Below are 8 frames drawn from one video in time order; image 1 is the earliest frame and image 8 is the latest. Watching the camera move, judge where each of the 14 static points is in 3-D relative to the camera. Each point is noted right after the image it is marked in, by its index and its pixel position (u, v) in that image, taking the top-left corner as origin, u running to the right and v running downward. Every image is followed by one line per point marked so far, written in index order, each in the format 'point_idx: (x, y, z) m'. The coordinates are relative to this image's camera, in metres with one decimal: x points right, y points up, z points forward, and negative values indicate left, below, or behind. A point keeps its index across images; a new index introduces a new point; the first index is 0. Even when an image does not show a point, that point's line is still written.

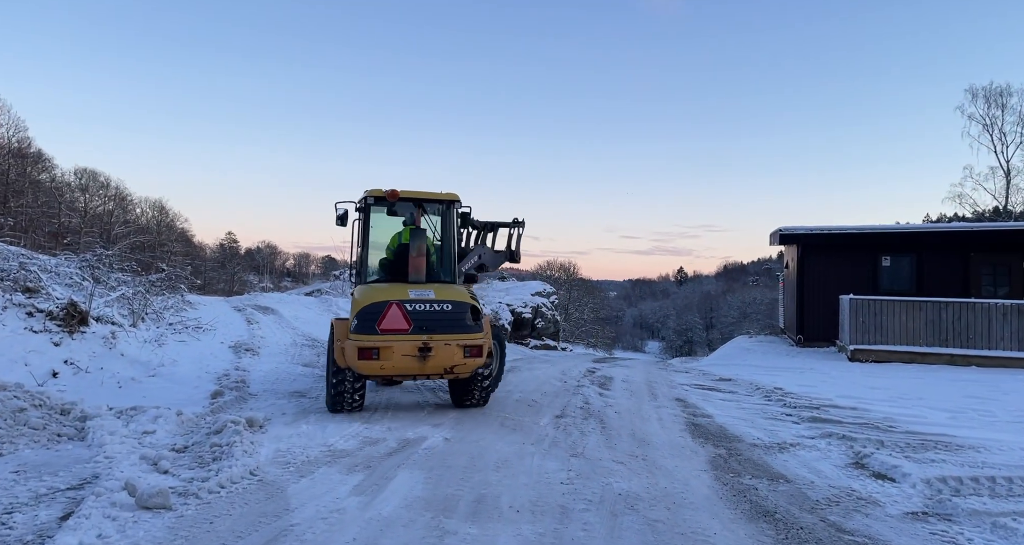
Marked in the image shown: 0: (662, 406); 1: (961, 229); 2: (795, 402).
0: (+1.7, -1.6, +8.7) m
1: (+9.4, +0.9, +15.8) m
2: (+3.7, -1.7, +9.6) m
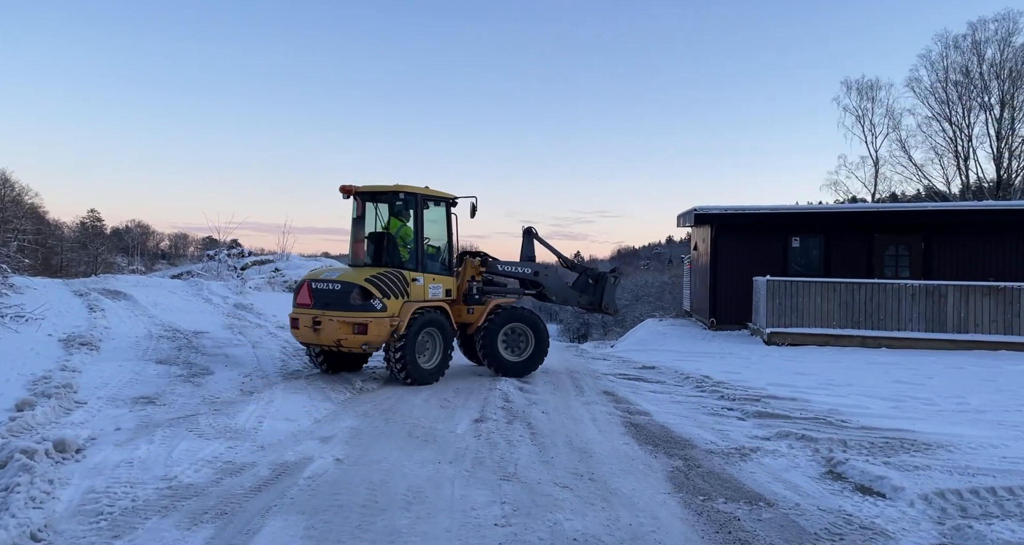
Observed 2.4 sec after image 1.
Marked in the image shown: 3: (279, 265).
0: (+0.8, -1.3, +7.5) m
1: (+7.4, +1.3, +15.5) m
2: (+2.6, -1.4, +8.7) m
3: (-6.3, +0.2, +19.1) m
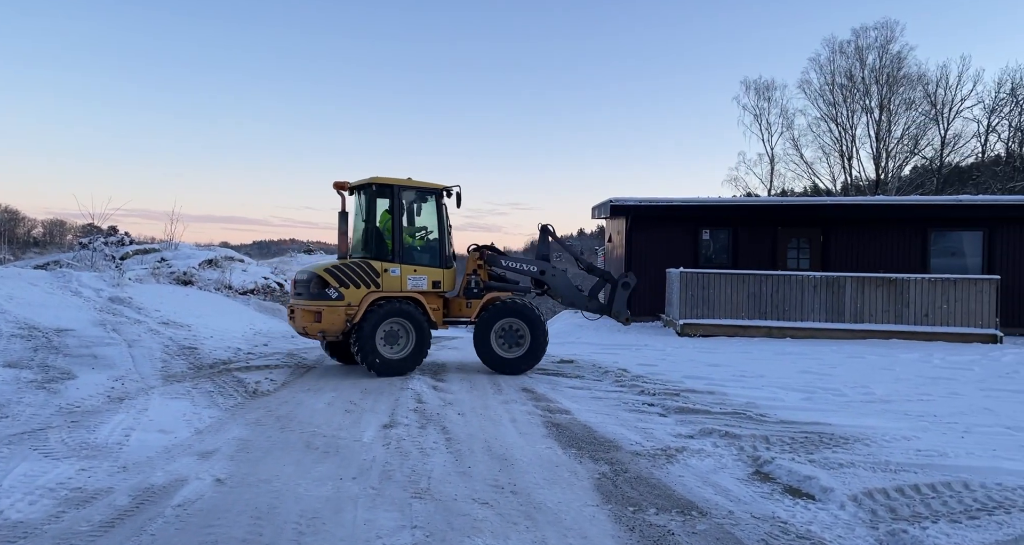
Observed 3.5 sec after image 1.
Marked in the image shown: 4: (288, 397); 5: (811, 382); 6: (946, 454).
0: (0.0, -1.2, +7.1) m
1: (+5.5, +1.5, +15.8) m
2: (+1.6, -1.3, +8.4) m
3: (-8.4, +0.4, +17.7) m
4: (-2.0, -1.1, +6.5) m
5: (+4.0, -1.5, +9.9) m
6: (+3.6, -1.5, +6.2) m
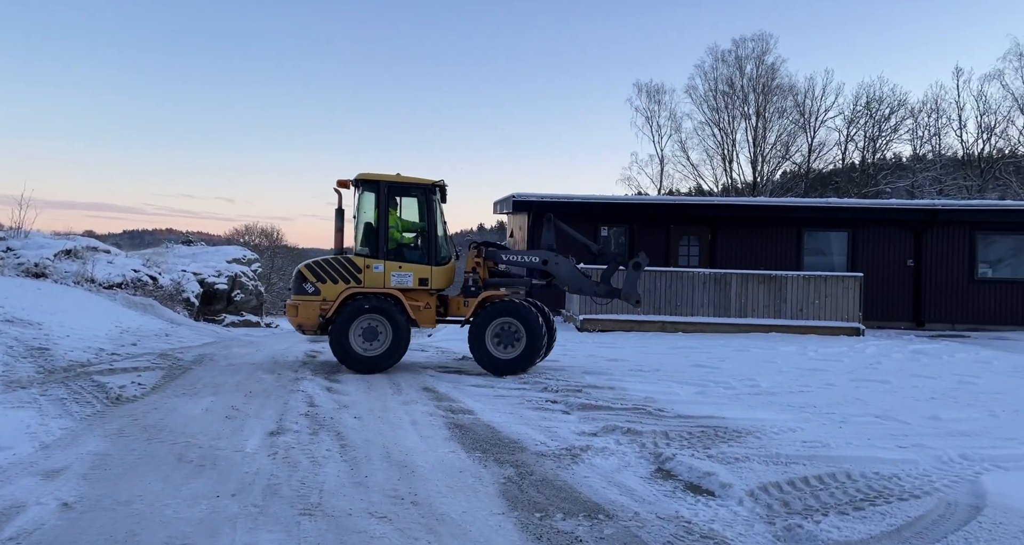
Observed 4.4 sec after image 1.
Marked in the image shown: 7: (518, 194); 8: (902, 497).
0: (-1.0, -1.2, +6.7) m
1: (+3.4, +1.5, +16.2) m
2: (+0.5, -1.3, +8.3) m
3: (-10.8, +0.6, +16.1) m
4: (-2.9, -1.1, +5.9) m
5: (+2.6, -1.4, +10.1) m
6: (+2.8, -1.5, +6.4) m
7: (+0.1, +1.7, +15.9) m
8: (+2.7, -1.6, +5.1) m
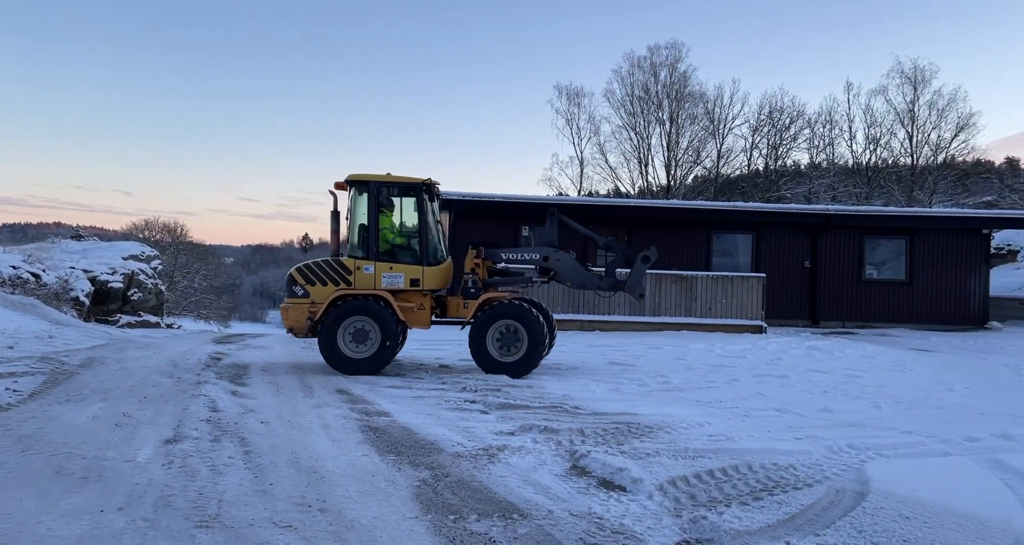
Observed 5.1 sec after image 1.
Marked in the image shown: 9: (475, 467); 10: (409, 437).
0: (-1.7, -1.2, +6.6) m
1: (+1.6, +1.6, +16.4) m
2: (-0.5, -1.3, +8.4) m
3: (-12.4, +0.6, +14.9) m
4: (-3.5, -1.1, +5.7) m
5: (+1.5, -1.4, +10.4) m
6: (+2.0, -1.5, +6.7) m
7: (-1.6, +1.7, +15.9) m
8: (+2.1, -1.6, +5.4) m
9: (-0.3, -1.4, +5.1) m
10: (-0.8, -1.3, +5.6) m
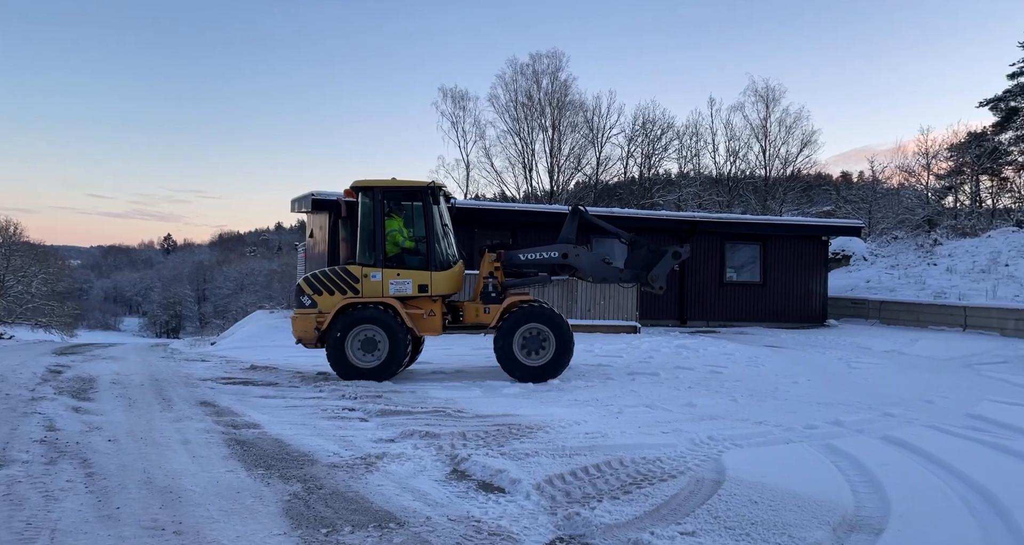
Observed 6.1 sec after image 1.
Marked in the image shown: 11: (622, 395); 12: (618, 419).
0: (-2.8, -1.2, +6.3) m
1: (-1.0, +1.5, +16.5) m
2: (-1.8, -1.3, +8.2) m
3: (-14.6, +0.5, +12.9) m
4: (-4.4, -1.1, +5.0) m
5: (-0.1, -1.5, +10.5) m
6: (+0.9, -1.5, +6.9) m
7: (-4.1, +1.6, +15.4) m
8: (+1.2, -1.6, +5.6) m
9: (-1.1, -1.4, +4.9) m
10: (-1.7, -1.3, +5.4) m
11: (+1.4, -1.5, +8.9) m
12: (+1.1, -1.5, +7.6) m
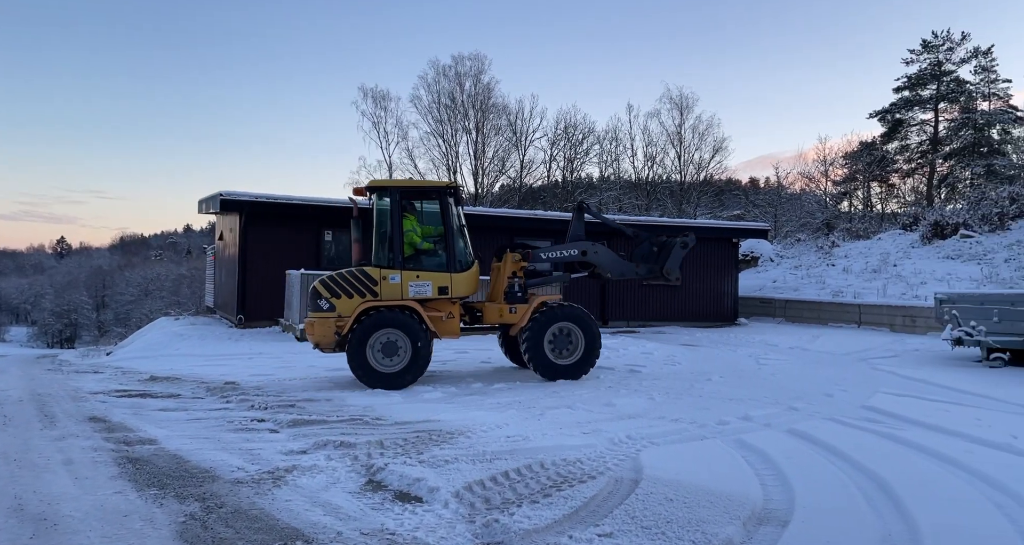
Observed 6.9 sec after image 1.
0: (-3.5, -1.3, +5.8) m
1: (-2.8, +1.4, +16.2) m
2: (-2.7, -1.4, +7.8) m
3: (-16.0, +0.3, +11.2) m
4: (-4.9, -1.2, +4.4) m
5: (-1.3, -1.5, +10.3) m
6: (+0.2, -1.6, +6.8) m
7: (-5.7, +1.6, +14.8) m
8: (+0.5, -1.6, +5.6) m
9: (-1.6, -1.4, +4.7) m
10: (-2.3, -1.3, +5.1) m
11: (+0.4, -1.5, +8.9) m
12: (+0.3, -1.5, +7.6) m
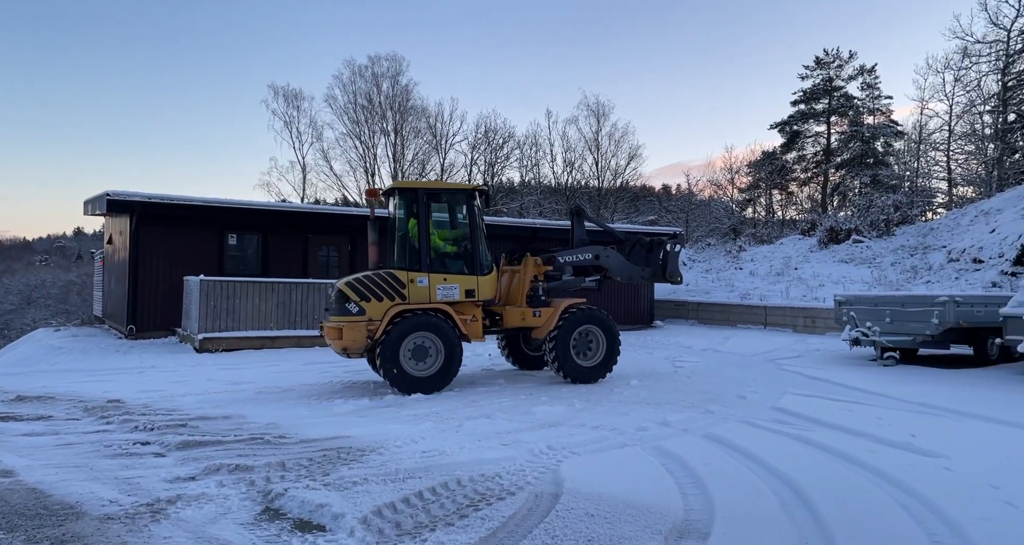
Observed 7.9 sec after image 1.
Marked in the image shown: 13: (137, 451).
0: (-4.1, -1.3, +5.1) m
1: (-4.5, +1.3, +15.4) m
2: (-3.5, -1.4, +7.1) m
3: (-17.1, +0.2, +9.0) m
4: (-5.4, -1.2, +3.5) m
5: (-2.4, -1.6, +9.7) m
6: (-0.6, -1.6, +6.4) m
7: (-7.3, +1.4, +13.8) m
8: (-0.1, -1.6, +5.2) m
9: (-2.1, -1.5, +4.1) m
10: (-2.8, -1.4, +4.5) m
11: (-0.6, -1.6, +8.5) m
12: (-0.5, -1.6, +7.2) m
13: (-3.0, -1.4, +5.9) m
